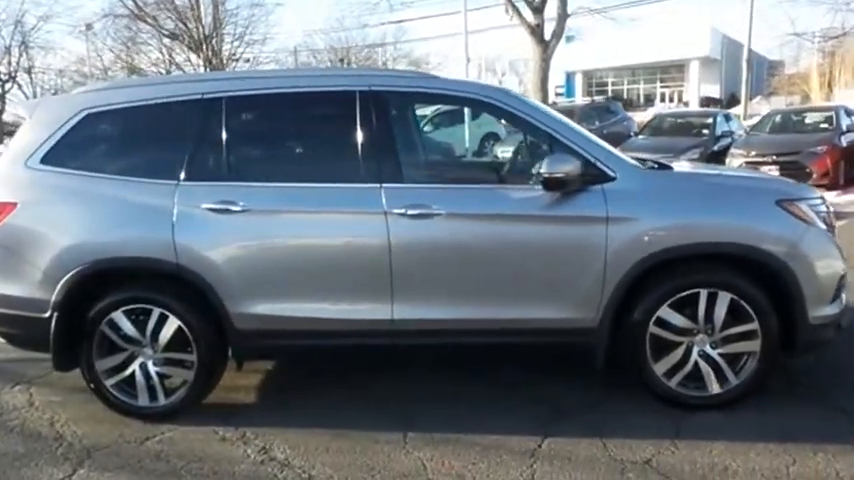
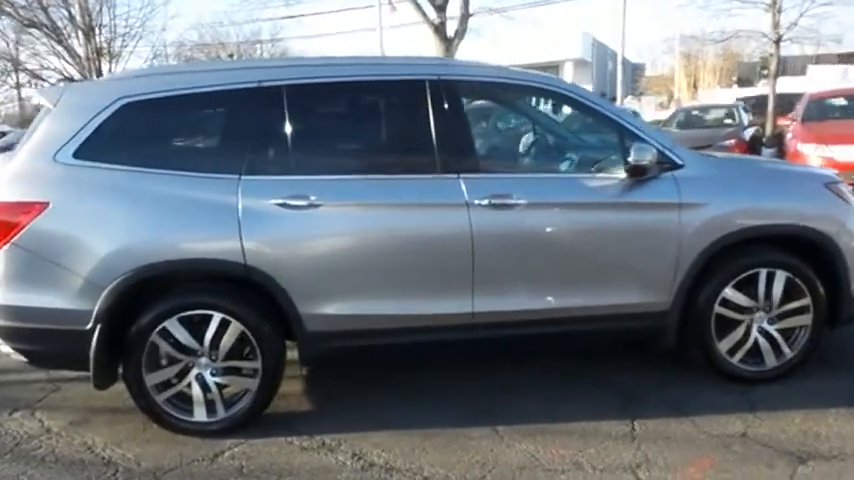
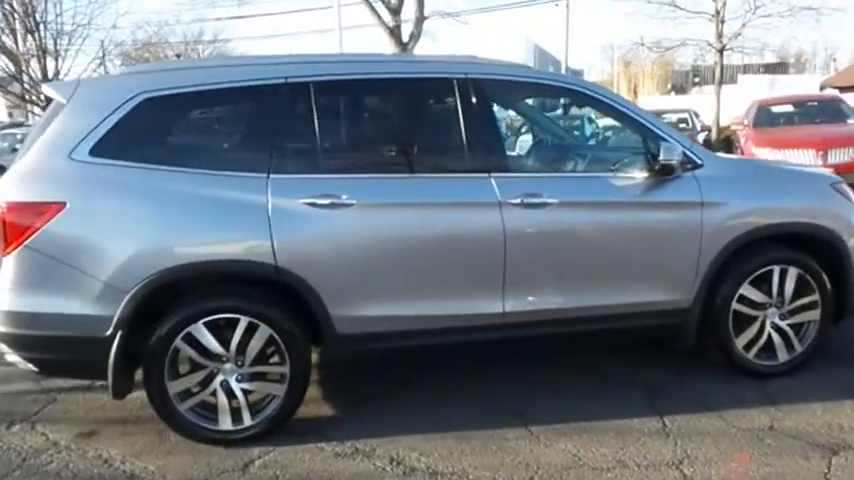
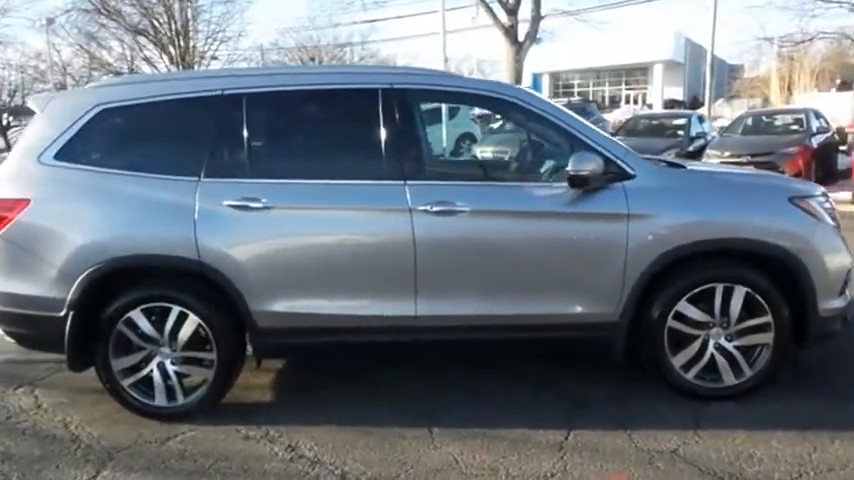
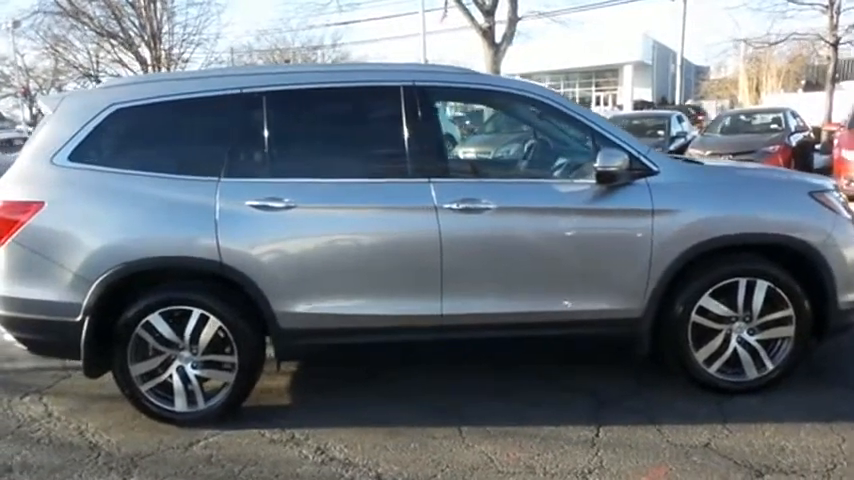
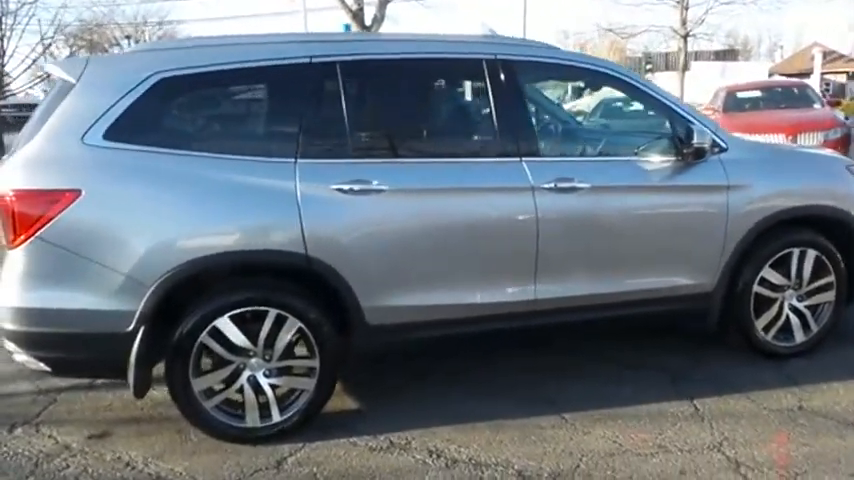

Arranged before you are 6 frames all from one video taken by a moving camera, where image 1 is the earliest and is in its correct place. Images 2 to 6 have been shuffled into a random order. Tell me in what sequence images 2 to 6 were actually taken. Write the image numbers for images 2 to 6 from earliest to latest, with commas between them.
4, 5, 2, 3, 6
